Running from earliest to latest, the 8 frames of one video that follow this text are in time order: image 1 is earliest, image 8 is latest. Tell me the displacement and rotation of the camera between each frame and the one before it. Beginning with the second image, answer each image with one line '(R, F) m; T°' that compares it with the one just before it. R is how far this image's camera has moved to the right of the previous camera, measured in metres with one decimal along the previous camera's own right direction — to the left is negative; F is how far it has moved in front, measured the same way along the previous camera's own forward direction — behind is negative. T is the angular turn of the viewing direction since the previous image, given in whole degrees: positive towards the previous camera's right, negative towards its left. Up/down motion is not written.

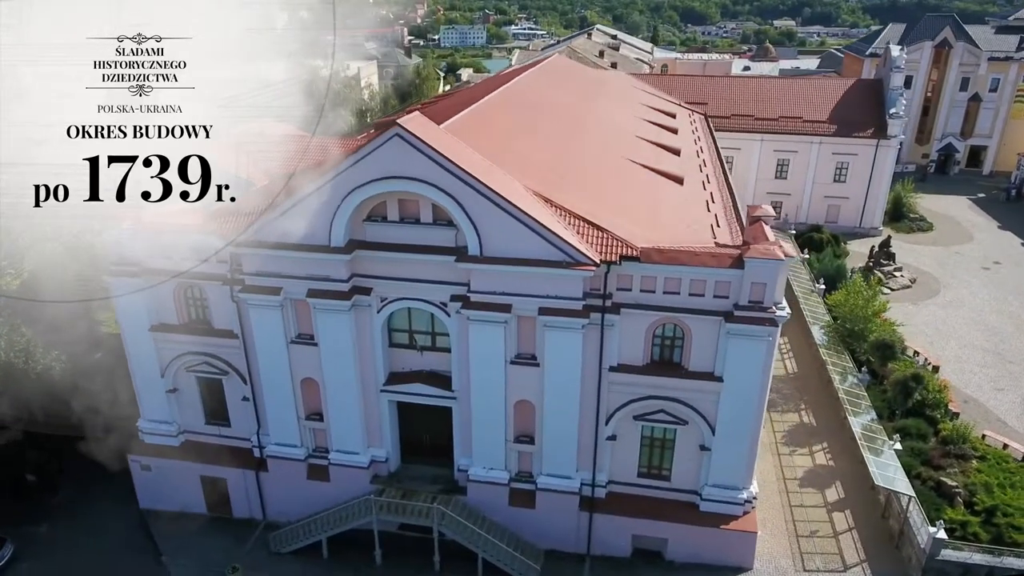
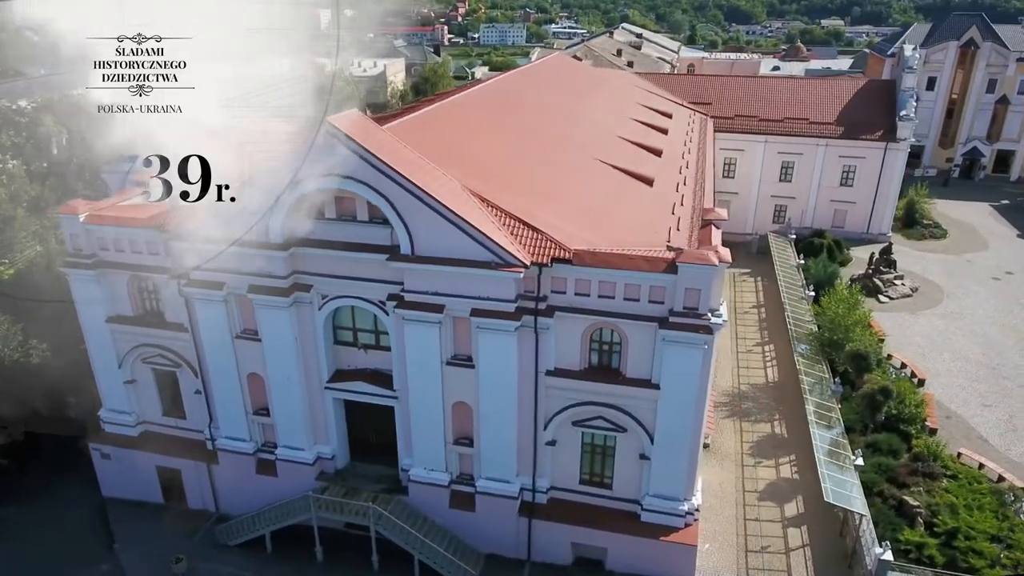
(+2.7, +0.4) m; -3°
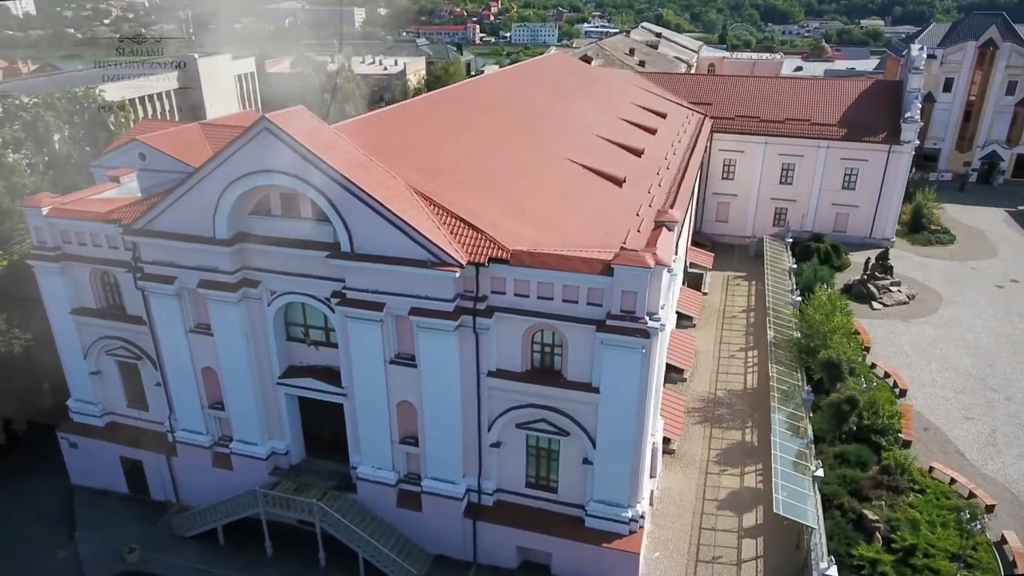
(+2.3, +0.2) m; -2°
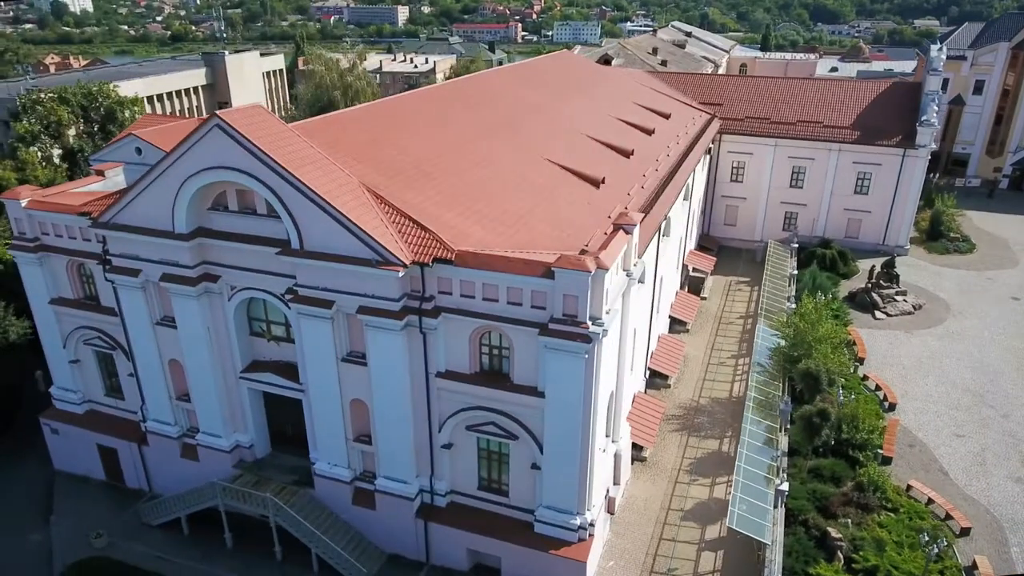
(+2.3, +0.3) m; -3°
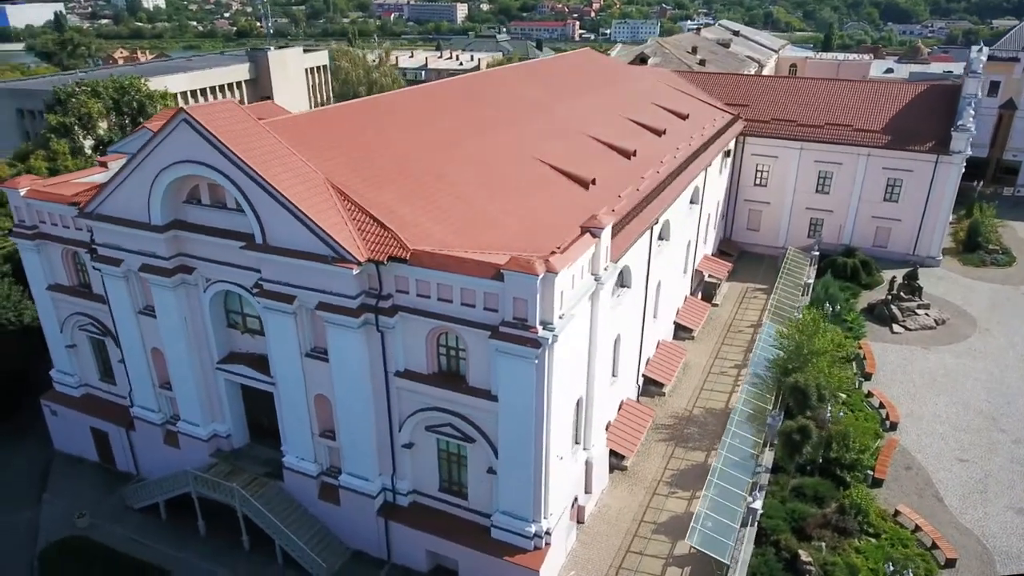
(+2.3, +0.4) m; -4°
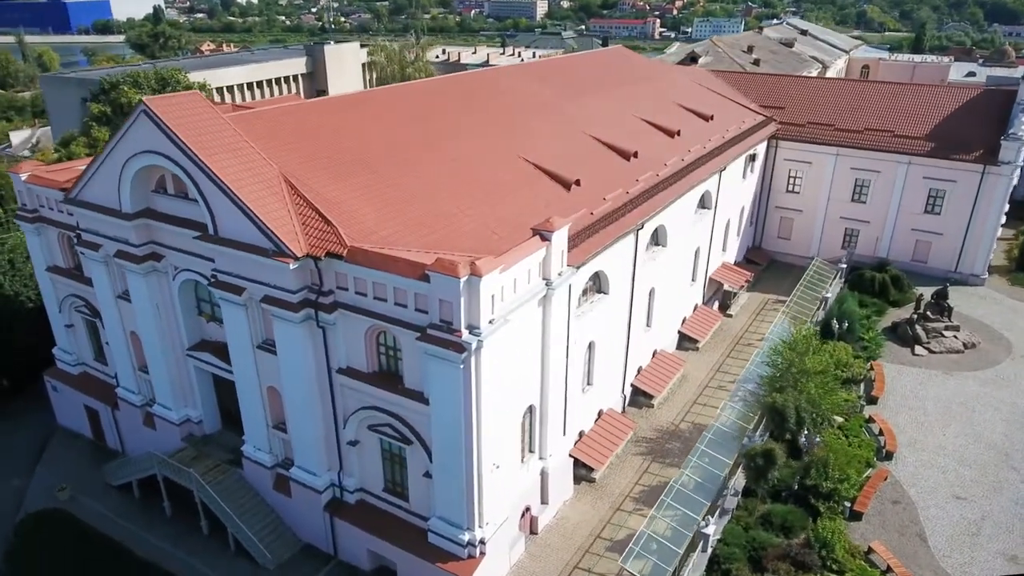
(+3.1, +0.6) m; -6°
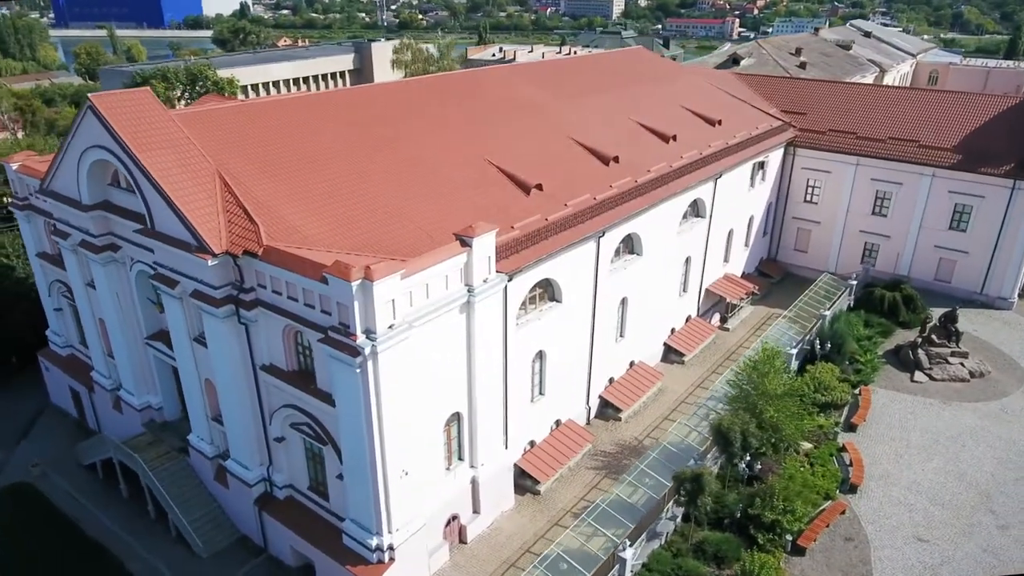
(+3.6, +0.5) m; -5°
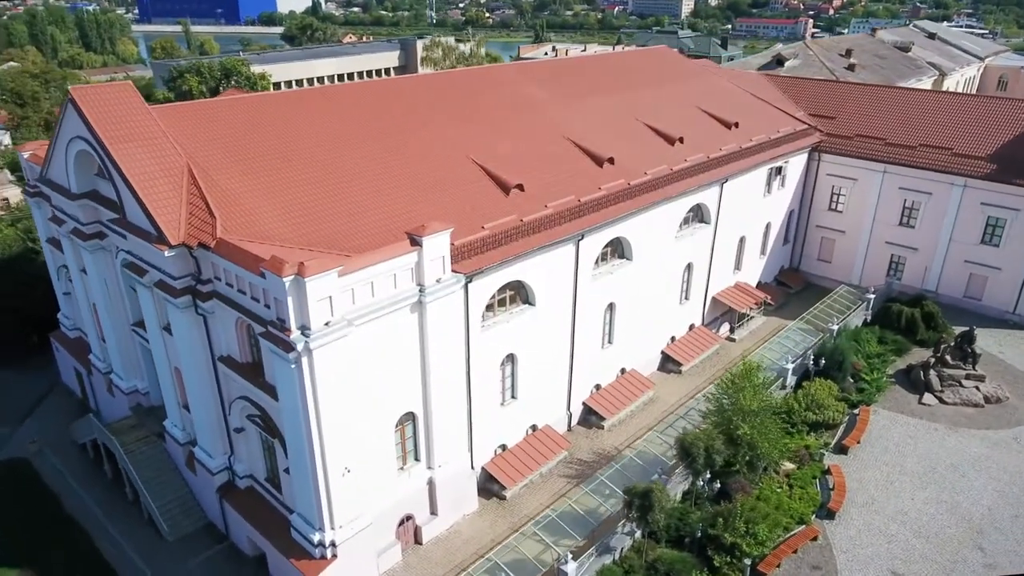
(+2.6, +0.4) m; -5°
